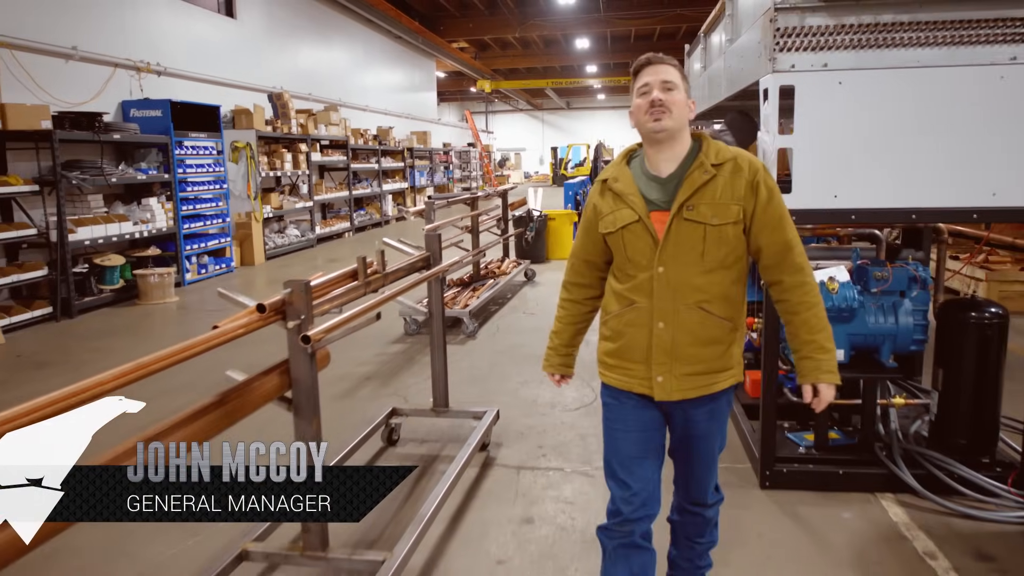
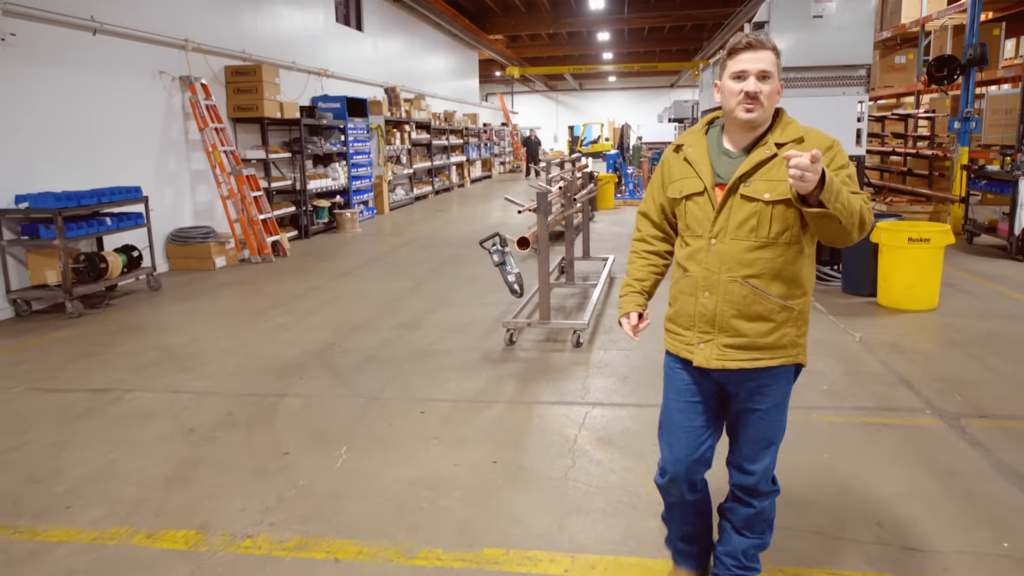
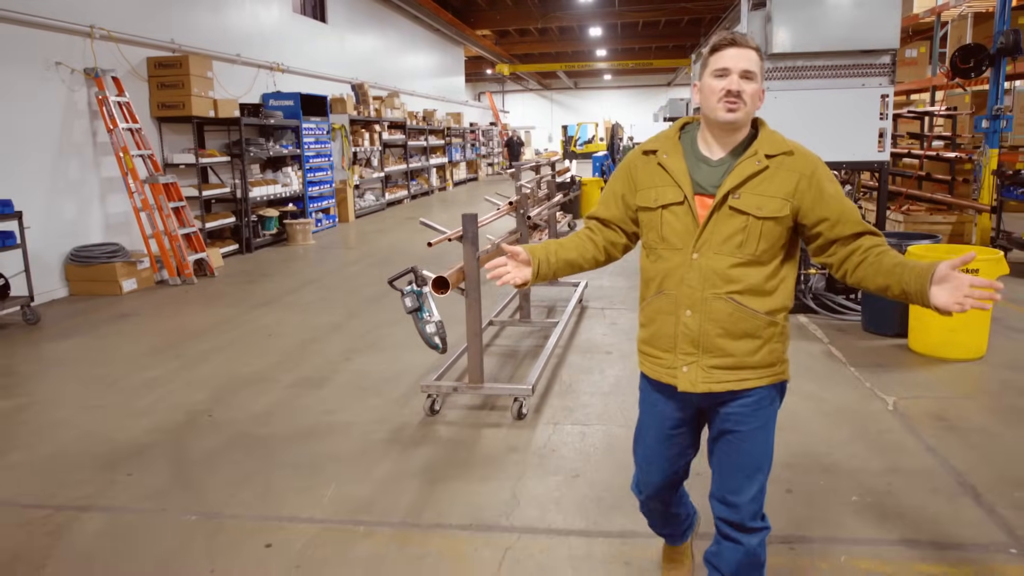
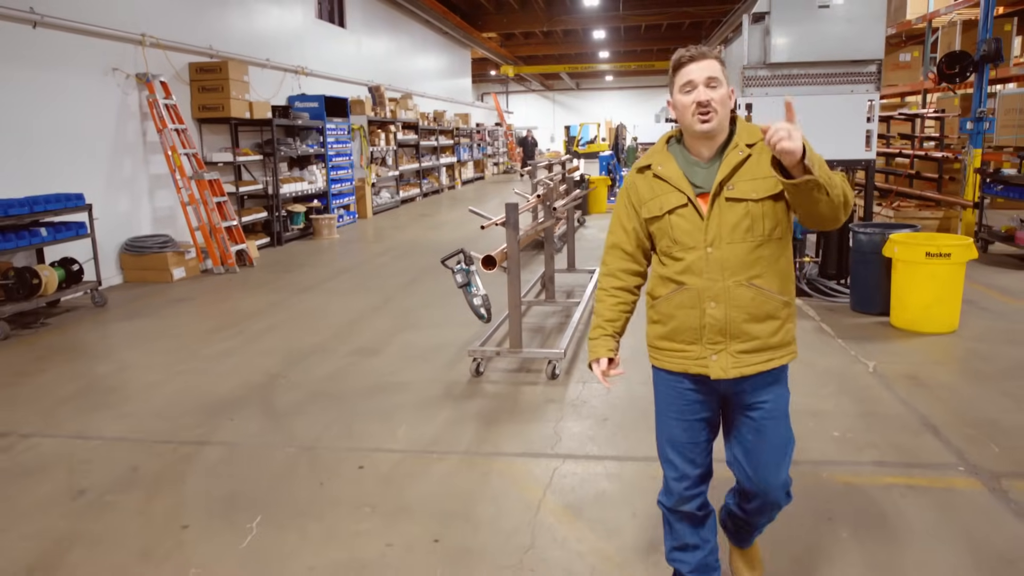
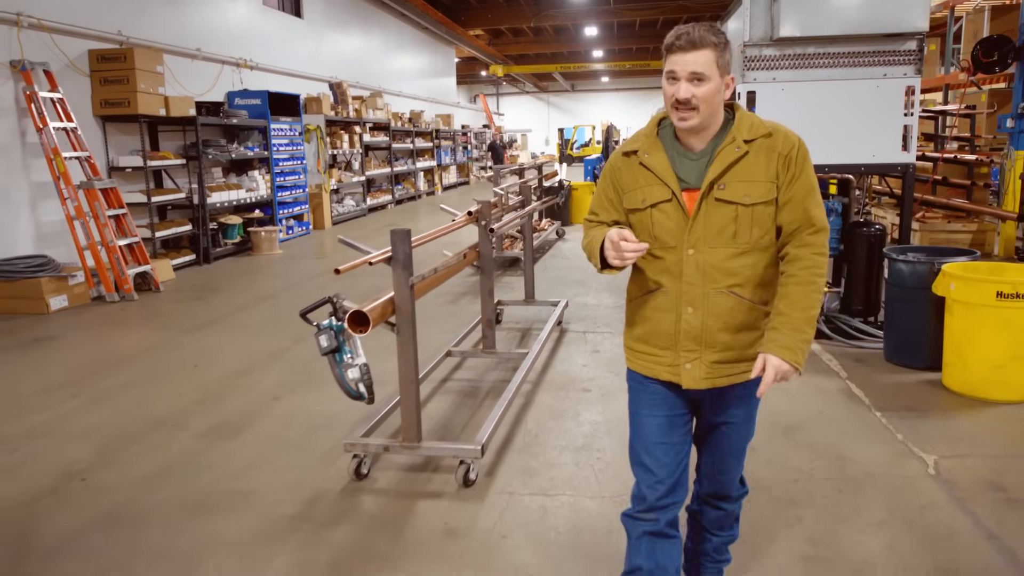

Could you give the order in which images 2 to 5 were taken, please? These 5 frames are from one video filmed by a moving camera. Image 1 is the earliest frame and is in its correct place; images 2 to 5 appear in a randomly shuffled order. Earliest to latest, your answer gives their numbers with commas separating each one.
5, 3, 4, 2
